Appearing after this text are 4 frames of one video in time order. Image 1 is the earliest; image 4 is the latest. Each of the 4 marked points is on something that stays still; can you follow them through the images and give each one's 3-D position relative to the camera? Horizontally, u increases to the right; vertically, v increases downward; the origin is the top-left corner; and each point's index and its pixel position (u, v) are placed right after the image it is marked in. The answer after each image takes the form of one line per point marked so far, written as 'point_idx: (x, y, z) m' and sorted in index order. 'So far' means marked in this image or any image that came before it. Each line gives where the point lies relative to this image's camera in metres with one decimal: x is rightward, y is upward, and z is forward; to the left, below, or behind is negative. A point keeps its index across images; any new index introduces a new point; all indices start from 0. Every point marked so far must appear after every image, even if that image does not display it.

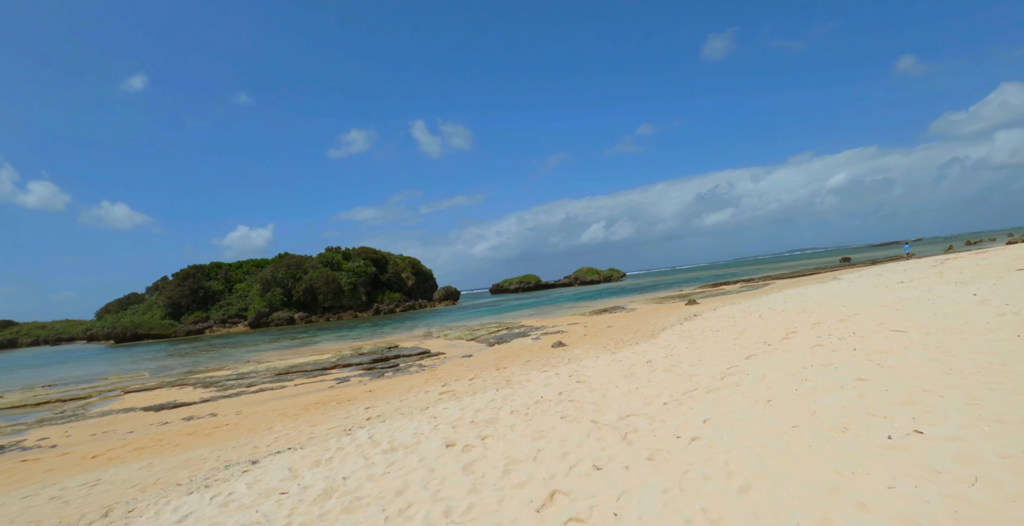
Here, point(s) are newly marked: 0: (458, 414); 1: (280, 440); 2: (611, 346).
0: (-0.9, -2.6, +9.3) m
1: (-4.3, -3.3, +10.0) m
2: (+2.9, -2.4, +16.0) m
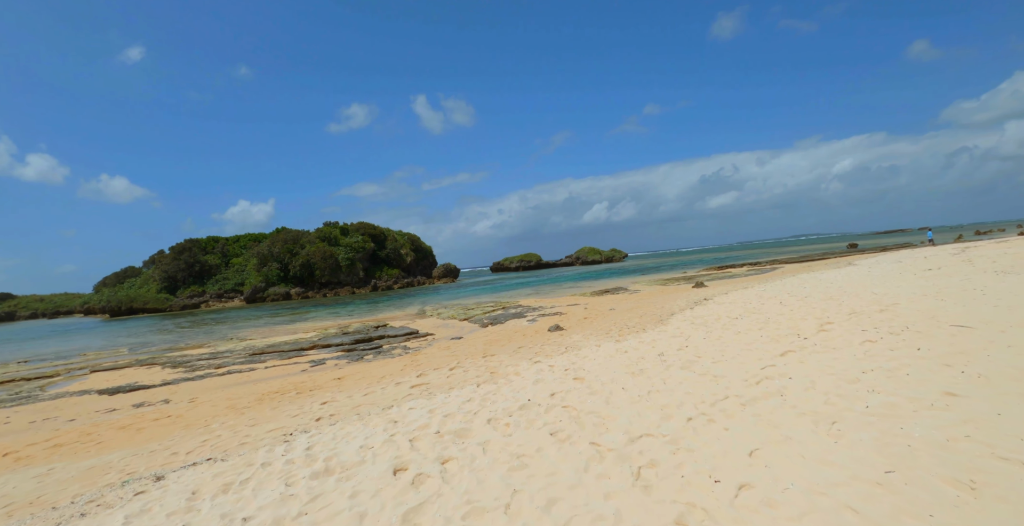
0: (-1.2, -2.1, +7.4) m
1: (-4.6, -2.7, +8.2) m
2: (+2.7, -1.8, +14.1) m
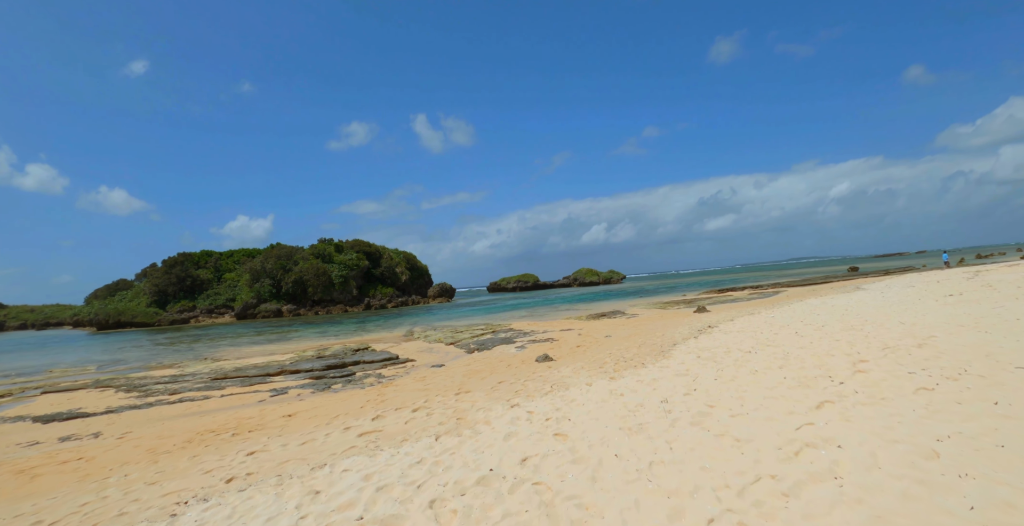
0: (-1.7, -2.4, +5.6) m
1: (-5.0, -3.0, +6.3) m
2: (+2.2, -2.3, +12.3) m
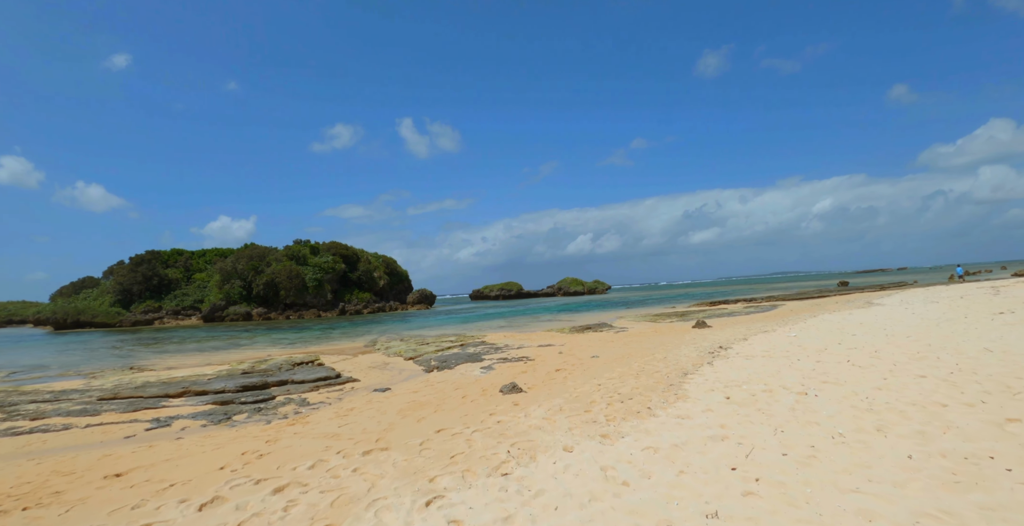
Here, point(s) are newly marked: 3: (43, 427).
0: (-2.3, -2.1, +1.7) m
1: (-5.7, -2.6, +2.3) m
2: (+1.3, -2.3, +8.5) m
3: (-11.6, -4.0, +13.3) m
